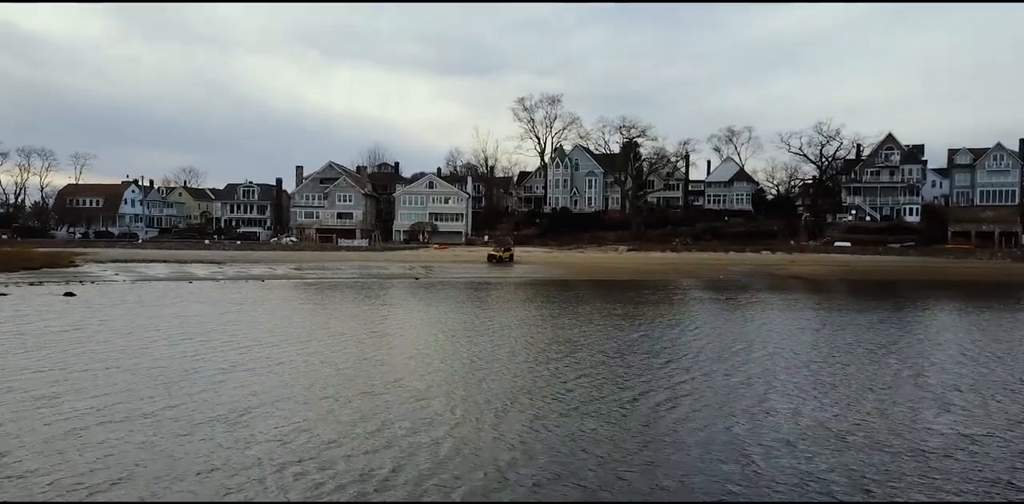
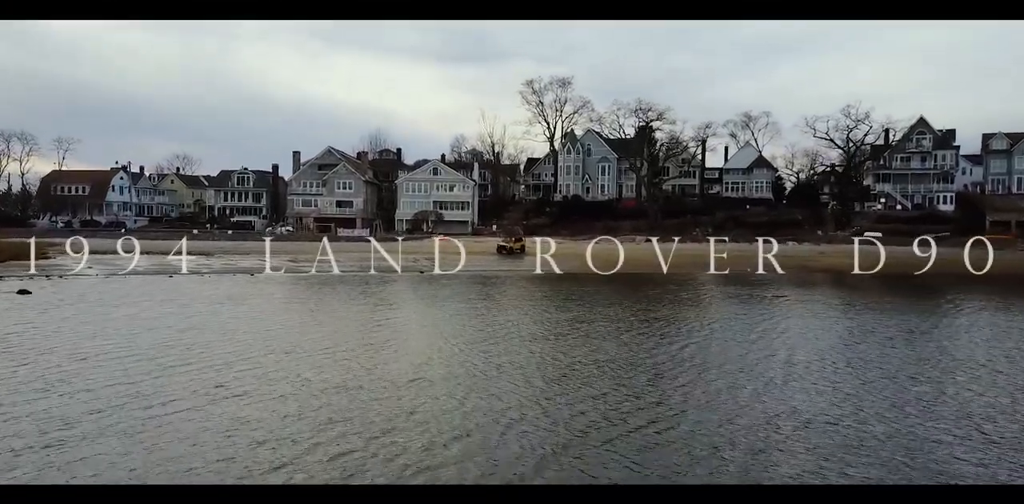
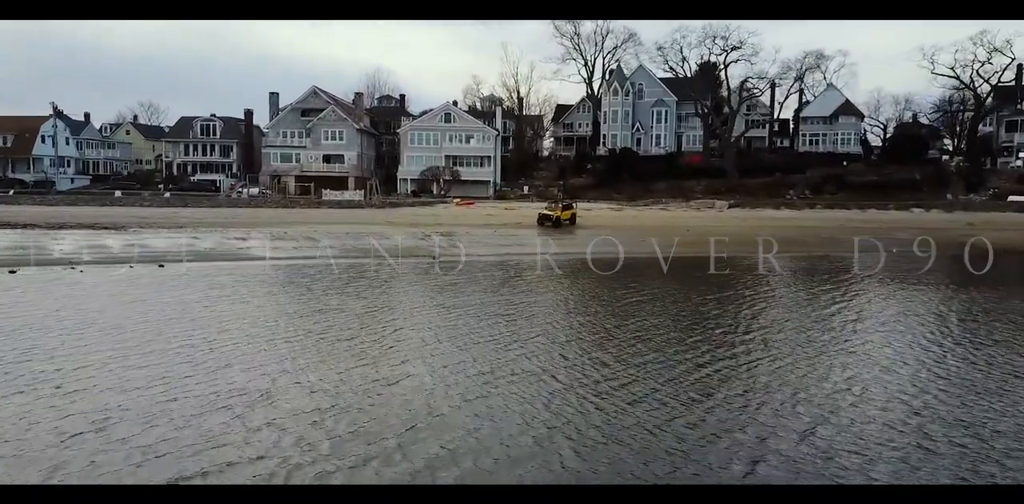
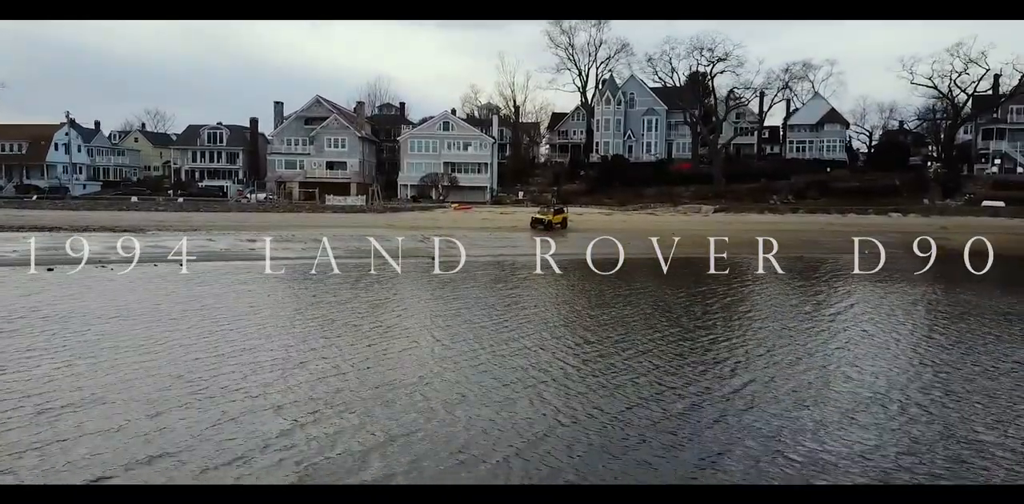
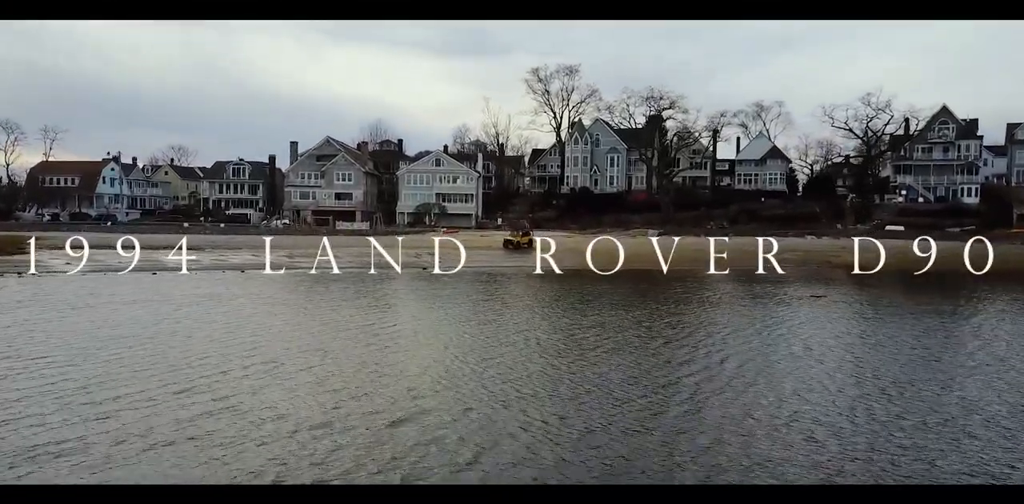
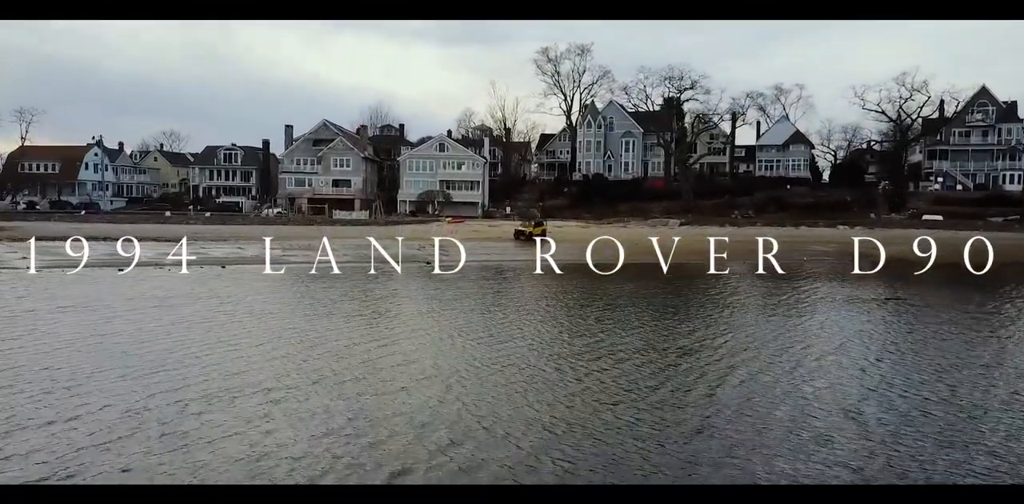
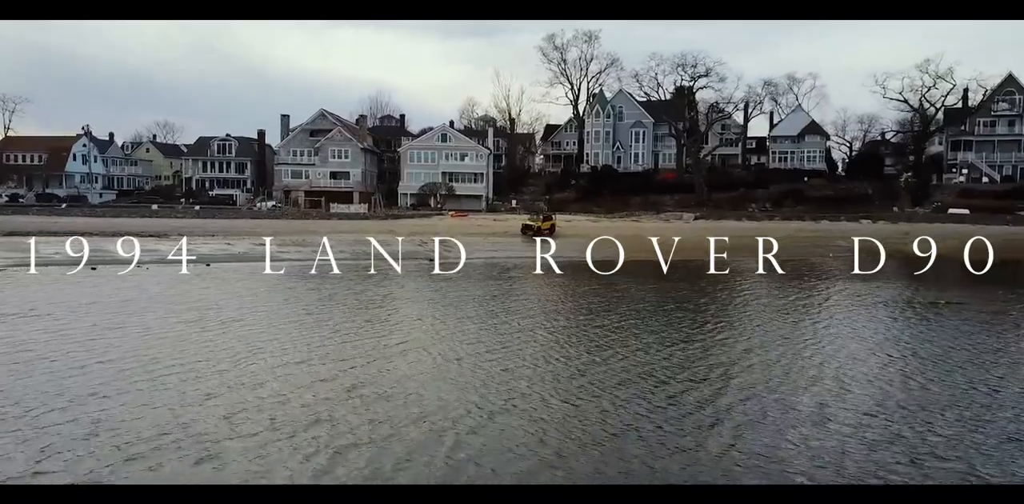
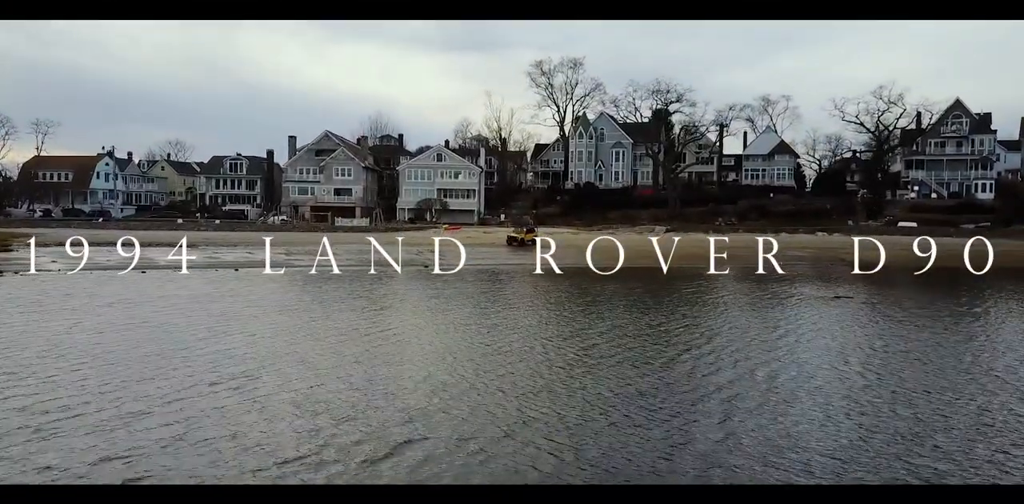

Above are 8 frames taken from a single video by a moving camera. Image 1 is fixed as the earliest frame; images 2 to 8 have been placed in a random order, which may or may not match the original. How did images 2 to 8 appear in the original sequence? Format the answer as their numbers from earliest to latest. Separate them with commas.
2, 5, 8, 6, 7, 4, 3
